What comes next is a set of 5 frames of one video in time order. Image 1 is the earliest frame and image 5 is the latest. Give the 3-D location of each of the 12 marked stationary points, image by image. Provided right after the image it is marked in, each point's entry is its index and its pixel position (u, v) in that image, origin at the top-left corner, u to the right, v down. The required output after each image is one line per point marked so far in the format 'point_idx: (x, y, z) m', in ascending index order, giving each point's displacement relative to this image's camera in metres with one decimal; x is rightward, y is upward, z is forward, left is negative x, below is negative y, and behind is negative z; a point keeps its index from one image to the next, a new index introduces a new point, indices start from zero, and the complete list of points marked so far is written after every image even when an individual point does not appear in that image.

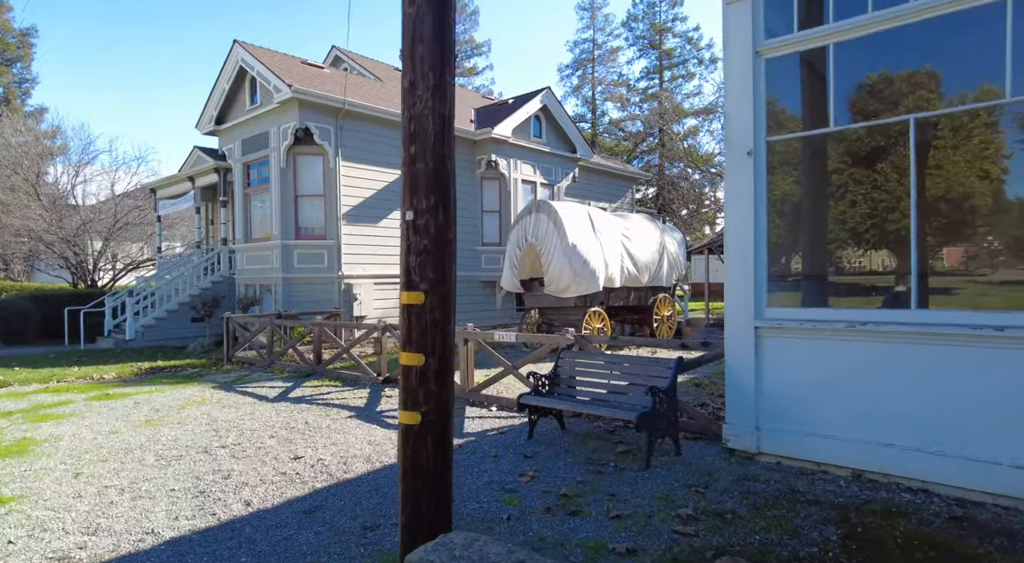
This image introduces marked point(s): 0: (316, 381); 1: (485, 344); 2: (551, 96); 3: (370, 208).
0: (-2.7, -1.4, +9.0) m
1: (-0.3, -0.7, +7.3) m
2: (+1.1, +5.2, +18.2) m
3: (-3.2, +1.6, +14.5) m
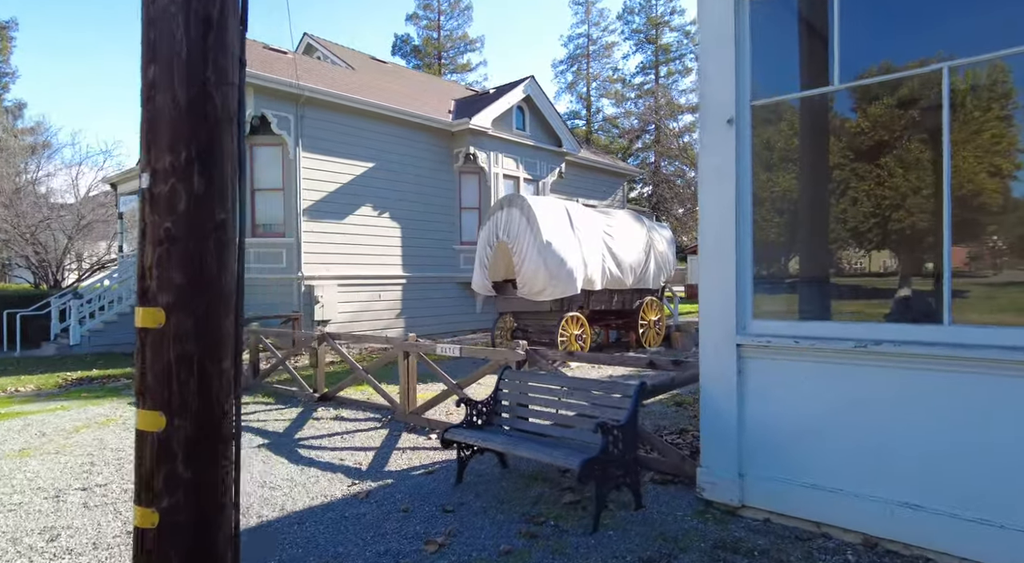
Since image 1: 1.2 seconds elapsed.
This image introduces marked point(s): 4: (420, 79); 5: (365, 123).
0: (-3.2, -1.4, +7.9) m
1: (-0.8, -0.7, +6.2) m
2: (+0.6, +5.1, +17.2) m
3: (-3.7, +1.6, +13.4) m
4: (-2.6, +5.7, +18.3) m
5: (-3.1, +3.4, +14.0) m
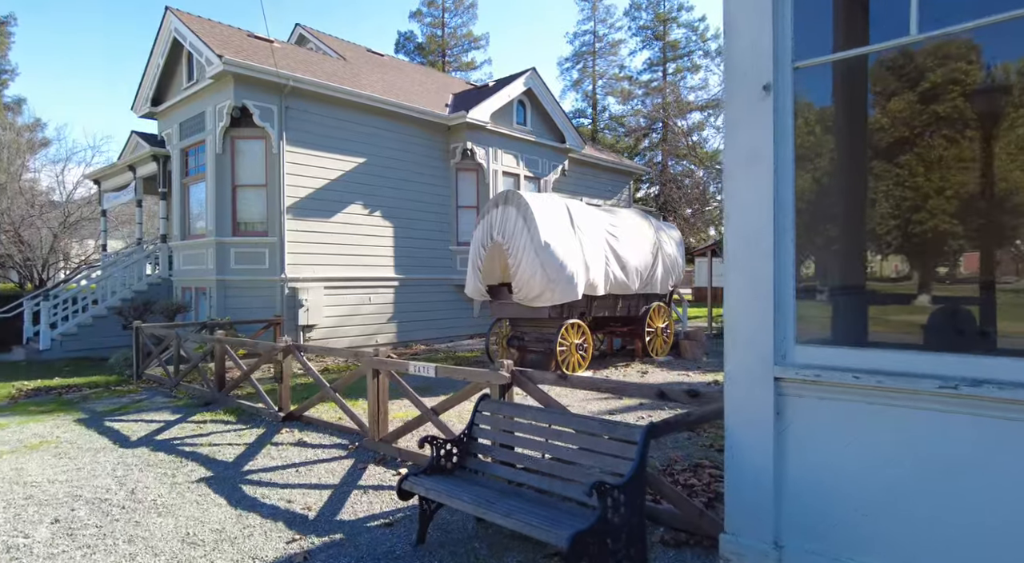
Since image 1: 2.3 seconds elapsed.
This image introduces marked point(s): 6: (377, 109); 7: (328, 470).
0: (-3.3, -1.4, +7.1) m
1: (-0.9, -0.8, +5.4) m
2: (+0.6, +5.1, +16.3) m
3: (-3.7, +1.6, +12.6) m
4: (-2.6, +5.6, +17.5) m
5: (-3.2, +3.4, +13.2) m
6: (-2.8, +3.6, +13.4) m
7: (-1.4, -1.4, +5.0) m
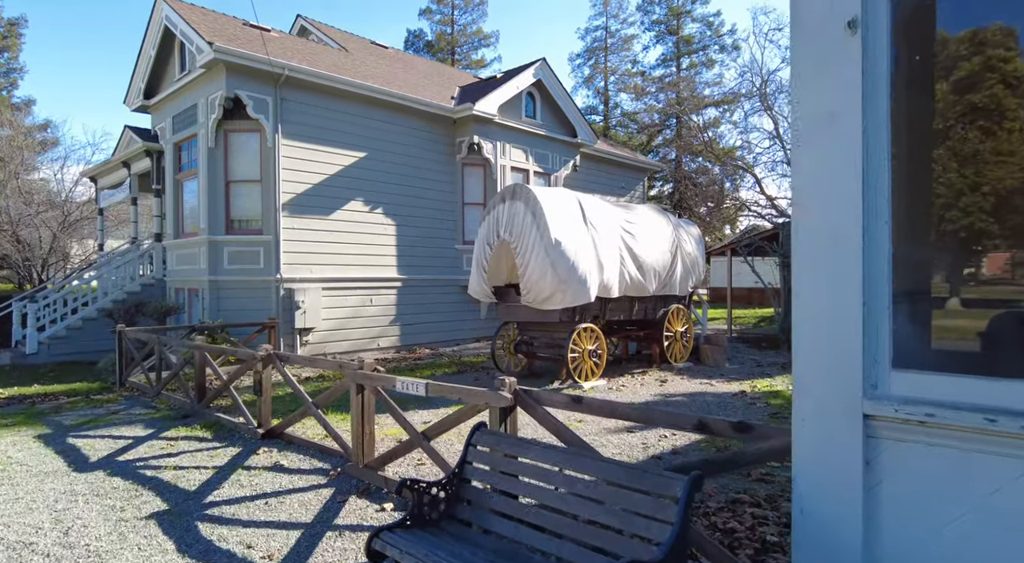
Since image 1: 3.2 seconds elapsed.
0: (-3.2, -1.4, +6.4) m
1: (-0.9, -0.8, +4.7) m
2: (+0.8, +5.1, +15.6) m
3: (-3.6, +1.6, +12.0) m
4: (-2.3, +5.6, +16.8) m
5: (-3.0, +3.3, +12.5) m
6: (-2.6, +3.5, +12.7) m
7: (-1.4, -1.4, +4.3) m
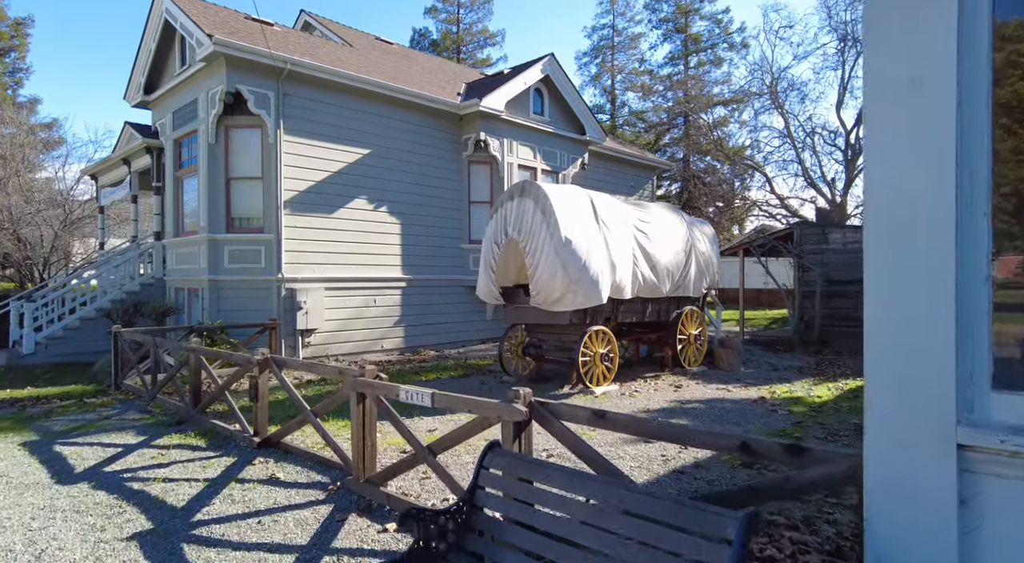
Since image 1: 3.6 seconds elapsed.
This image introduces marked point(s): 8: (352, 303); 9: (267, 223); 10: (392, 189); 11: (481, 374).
0: (-3.2, -1.4, +6.1) m
1: (-0.8, -0.8, +4.3) m
2: (+1.0, +5.1, +15.2) m
3: (-3.4, +1.6, +11.7) m
4: (-2.1, +5.6, +16.5) m
5: (-2.9, +3.3, +12.2) m
6: (-2.5, +3.5, +12.4) m
7: (-1.3, -1.4, +3.9) m
8: (-2.9, -0.4, +12.1) m
9: (-4.2, +1.0, +11.2) m
10: (-2.3, +1.8, +12.8) m
11: (-0.5, -1.5, +10.5) m
